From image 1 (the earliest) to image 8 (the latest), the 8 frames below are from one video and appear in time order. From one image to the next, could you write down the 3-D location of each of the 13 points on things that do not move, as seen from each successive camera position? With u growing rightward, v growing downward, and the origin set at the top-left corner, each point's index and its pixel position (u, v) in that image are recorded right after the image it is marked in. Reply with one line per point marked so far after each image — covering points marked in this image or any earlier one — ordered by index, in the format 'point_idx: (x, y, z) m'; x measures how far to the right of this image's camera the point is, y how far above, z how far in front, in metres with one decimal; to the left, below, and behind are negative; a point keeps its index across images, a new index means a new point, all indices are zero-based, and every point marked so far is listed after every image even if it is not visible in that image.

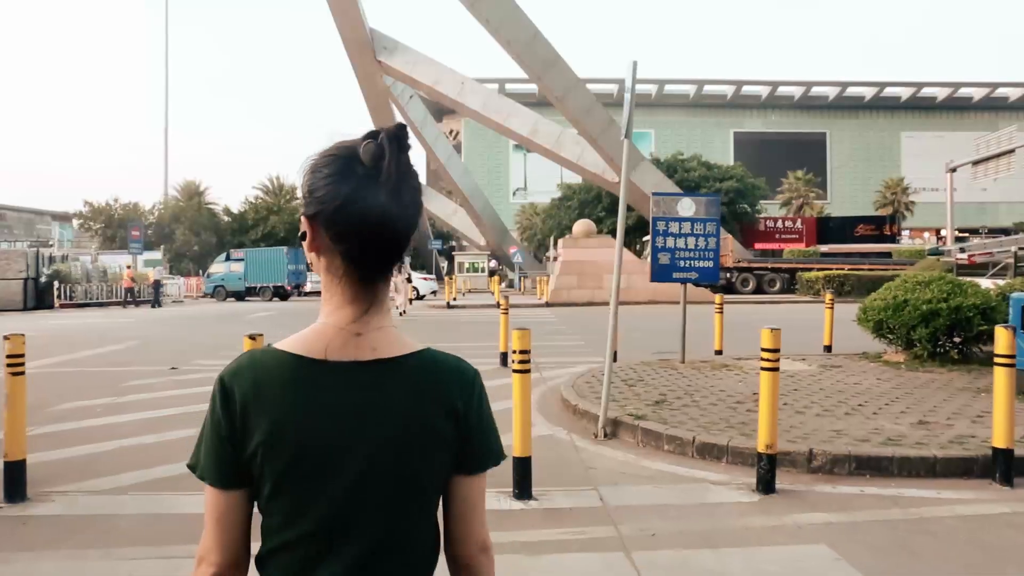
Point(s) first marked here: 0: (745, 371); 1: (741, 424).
0: (+3.0, -1.1, +9.7) m
1: (+2.0, -1.2, +6.6) m
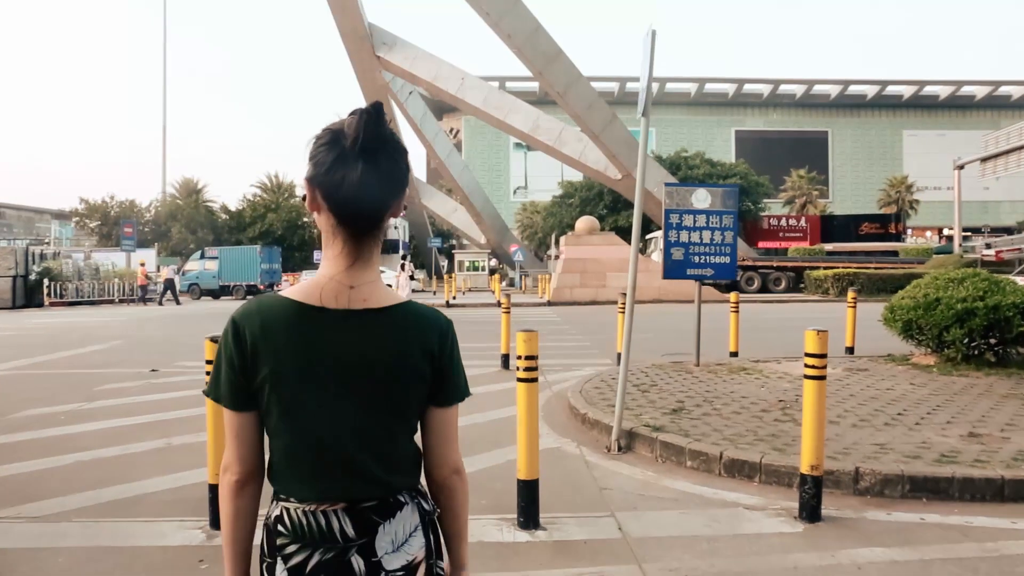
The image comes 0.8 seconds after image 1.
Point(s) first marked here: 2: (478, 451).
0: (+3.0, -1.0, +9.0) m
1: (+2.0, -1.2, +5.9) m
2: (-0.3, -1.3, +6.1) m
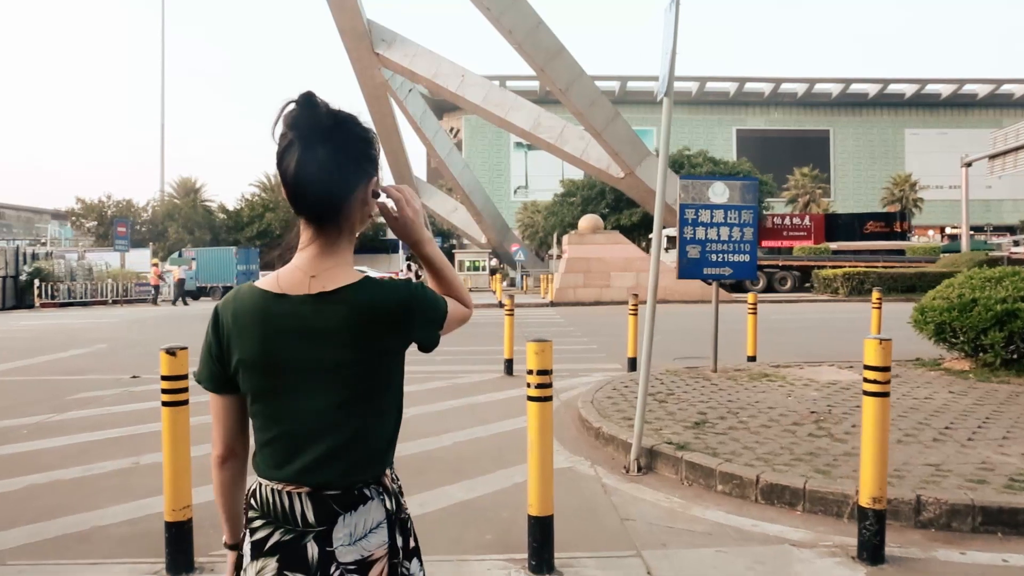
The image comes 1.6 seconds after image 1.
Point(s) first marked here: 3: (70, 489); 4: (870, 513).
0: (+3.1, -1.0, +8.4) m
1: (+2.1, -1.2, +5.3) m
2: (-0.2, -1.3, +5.5) m
3: (-3.0, -1.4, +5.1) m
4: (+1.7, -1.1, +3.7) m
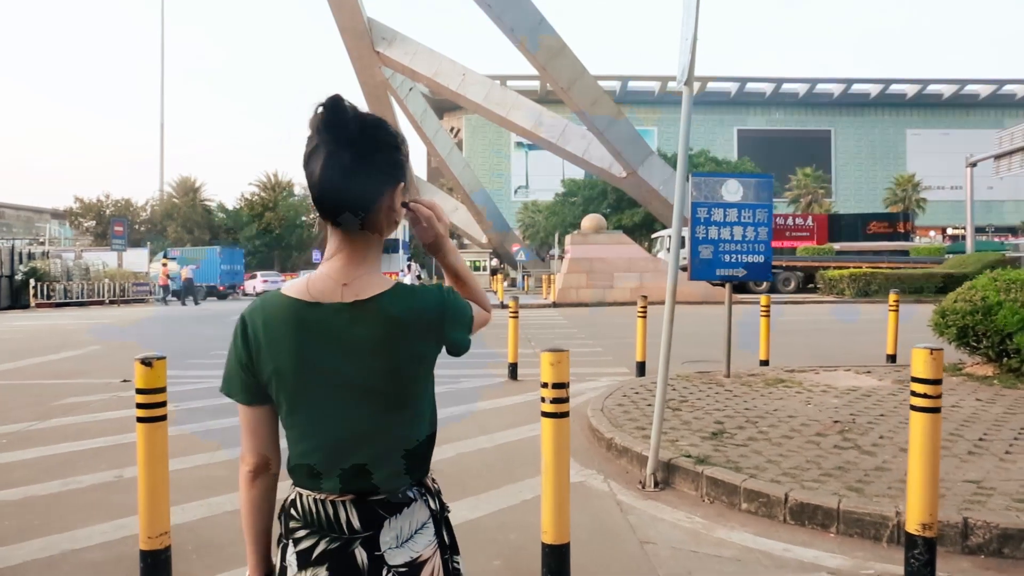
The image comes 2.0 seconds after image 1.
0: (+3.1, -1.1, +8.0) m
1: (+2.1, -1.2, +4.9) m
2: (-0.2, -1.4, +5.2) m
3: (-2.9, -1.4, +4.7) m
4: (+1.8, -1.1, +3.3) m
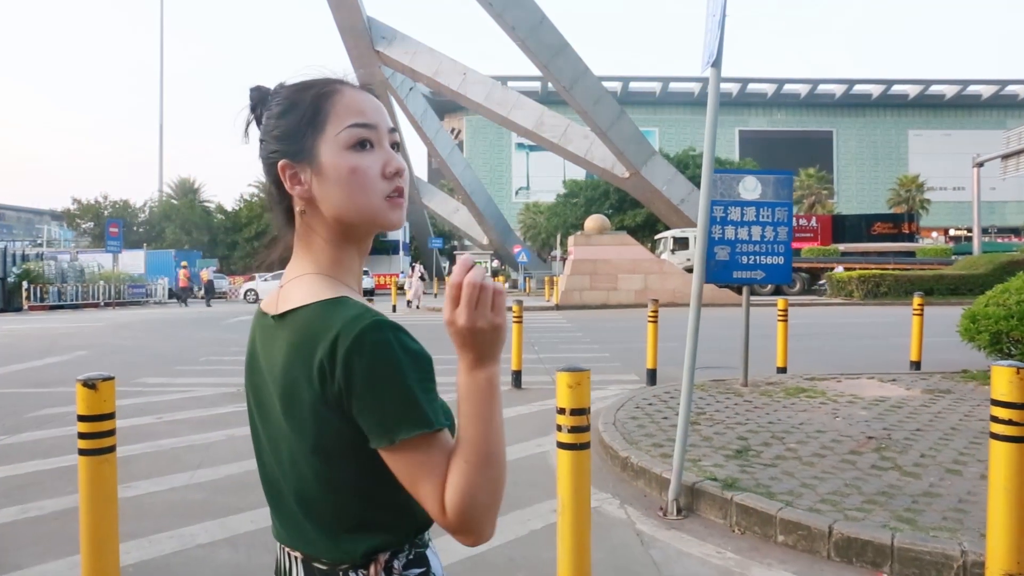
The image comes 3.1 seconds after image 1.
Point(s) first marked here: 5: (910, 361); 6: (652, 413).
0: (+3.2, -1.1, +7.5) m
1: (+2.2, -1.2, +4.4) m
2: (-0.1, -1.4, +4.7) m
3: (-2.9, -1.4, +4.2) m
4: (+1.8, -1.1, +2.8) m
5: (+5.9, -1.1, +11.3) m
6: (+1.2, -1.1, +6.7) m
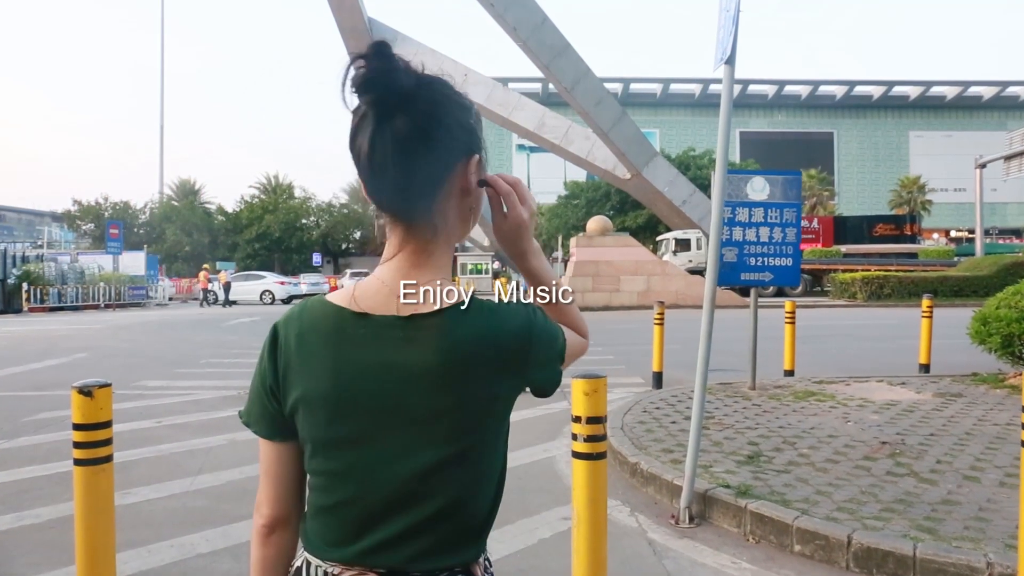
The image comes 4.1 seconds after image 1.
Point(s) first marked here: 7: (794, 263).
0: (+3.2, -1.1, +7.4) m
1: (+2.2, -1.2, +4.3) m
2: (-0.1, -1.4, +4.5) m
3: (-2.8, -1.4, +4.1) m
4: (+1.9, -1.1, +2.7) m
5: (+6.0, -1.2, +11.2) m
6: (+1.3, -1.1, +6.6) m
7: (+3.0, +0.3, +8.1) m
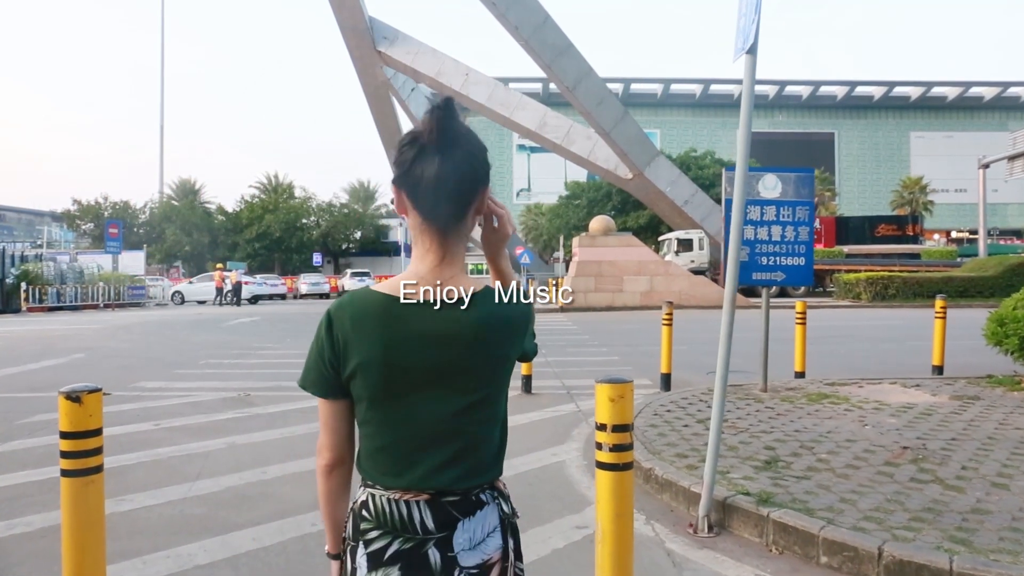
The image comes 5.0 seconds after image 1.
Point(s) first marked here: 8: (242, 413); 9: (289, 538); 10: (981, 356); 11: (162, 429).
0: (+3.3, -1.1, +7.2) m
1: (+2.3, -1.2, +4.1) m
2: (0.0, -1.4, +4.4) m
3: (-2.8, -1.4, +3.9) m
4: (+1.9, -1.1, +2.5) m
5: (+6.0, -1.2, +11.0) m
6: (+1.4, -1.1, +6.5) m
7: (+3.1, +0.3, +8.0) m
8: (-2.8, -1.3, +7.8) m
9: (-1.3, -1.4, +4.2) m
10: (+7.4, -1.1, +12.0) m
11: (-3.3, -1.3, +7.1) m
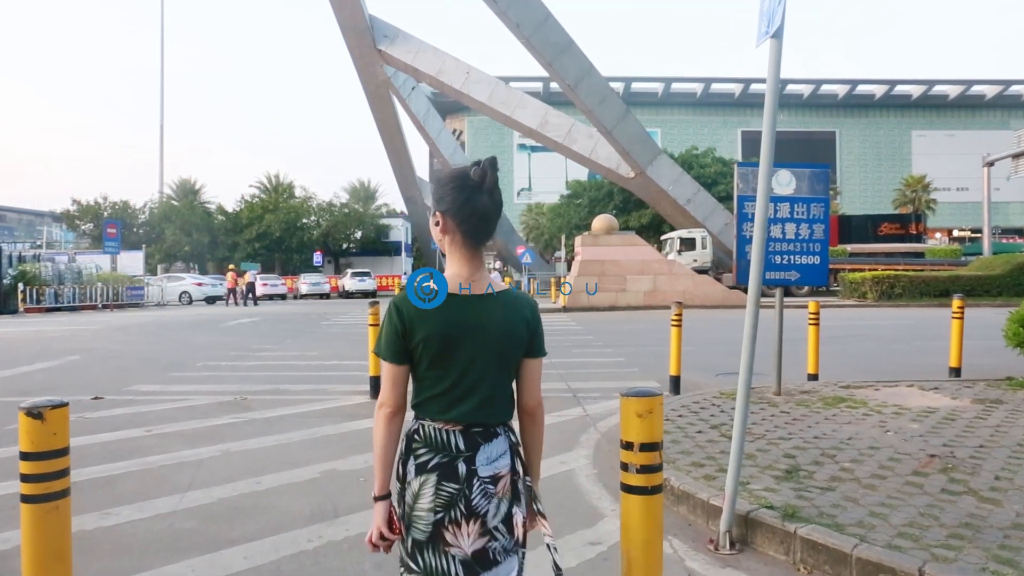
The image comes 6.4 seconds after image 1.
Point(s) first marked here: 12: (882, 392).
0: (+3.3, -1.1, +6.9) m
1: (+2.3, -1.2, +3.9) m
2: (0.0, -1.4, +4.1) m
3: (-2.7, -1.4, +3.7) m
4: (+2.0, -1.1, +2.3) m
5: (+6.1, -1.1, +10.7) m
6: (+1.4, -1.1, +6.2) m
7: (+3.2, +0.3, +7.7) m
8: (-2.7, -1.3, +7.6) m
9: (-1.2, -1.4, +4.0) m
10: (+7.5, -1.1, +11.7) m
11: (-3.2, -1.3, +6.8) m
12: (+3.8, -1.1, +7.9) m
